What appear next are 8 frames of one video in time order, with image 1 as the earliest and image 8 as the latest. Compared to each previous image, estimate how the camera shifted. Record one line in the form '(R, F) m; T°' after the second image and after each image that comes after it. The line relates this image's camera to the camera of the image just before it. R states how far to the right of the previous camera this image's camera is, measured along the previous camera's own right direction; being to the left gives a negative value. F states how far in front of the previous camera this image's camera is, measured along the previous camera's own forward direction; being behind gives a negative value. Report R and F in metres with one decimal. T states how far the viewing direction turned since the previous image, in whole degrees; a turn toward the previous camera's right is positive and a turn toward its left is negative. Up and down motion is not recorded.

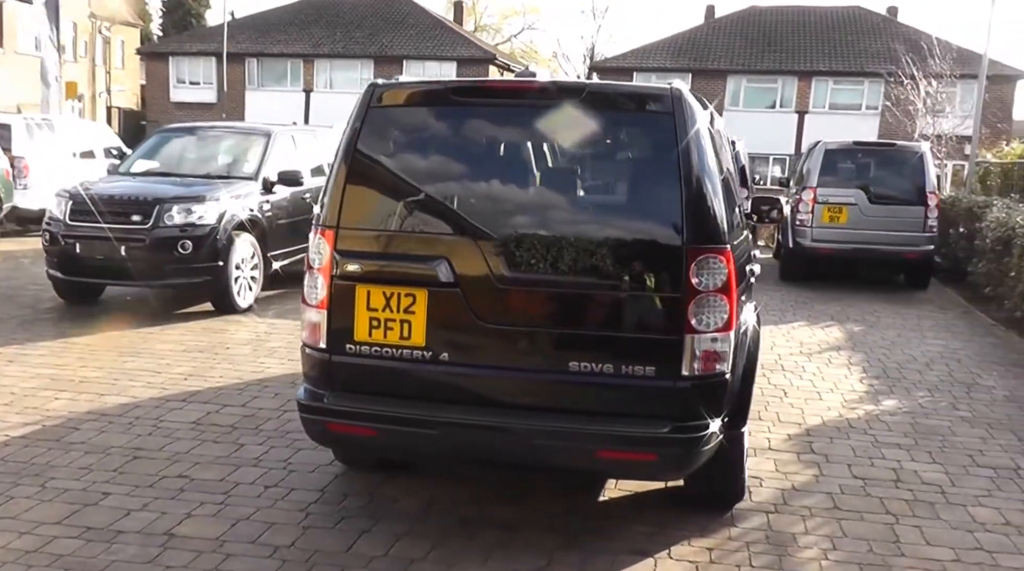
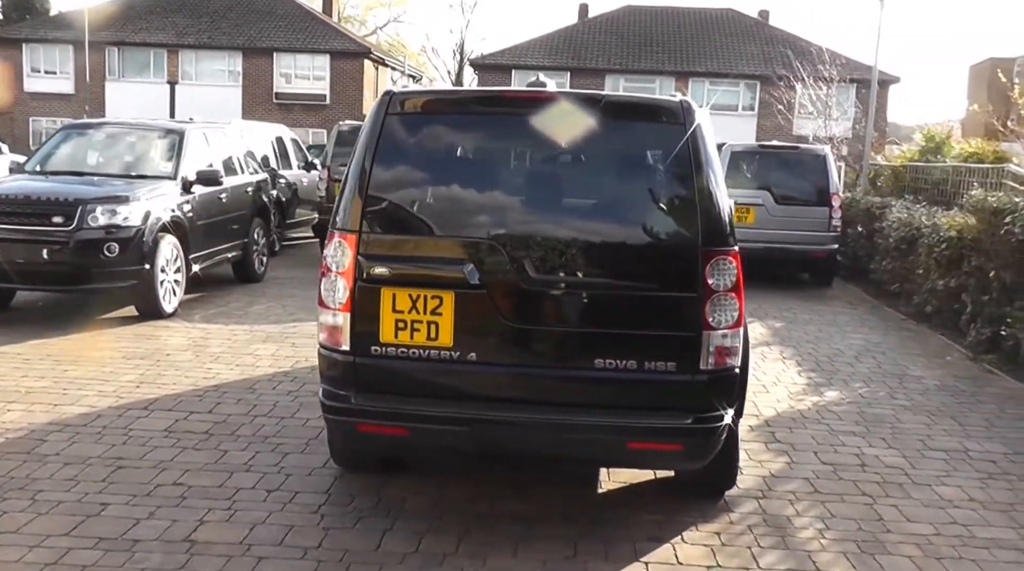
(-0.6, -0.1) m; +7°
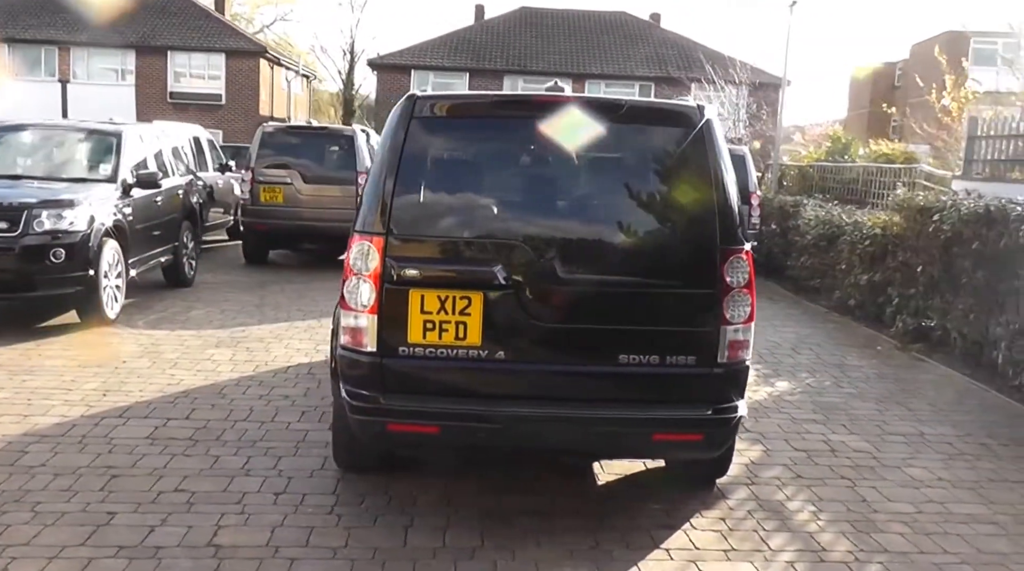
(-0.5, -0.1) m; +6°
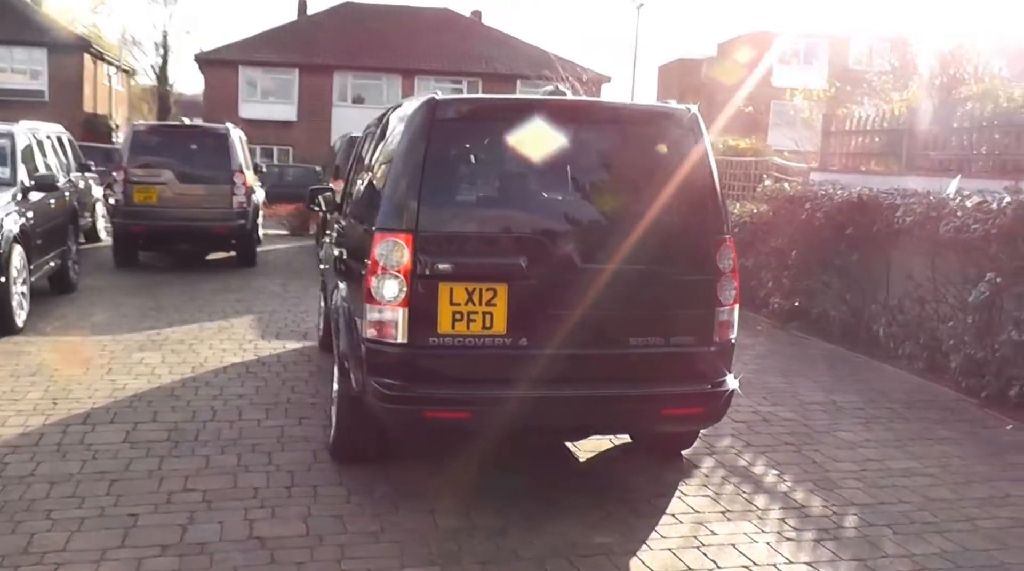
(-0.9, -0.3) m; +10°
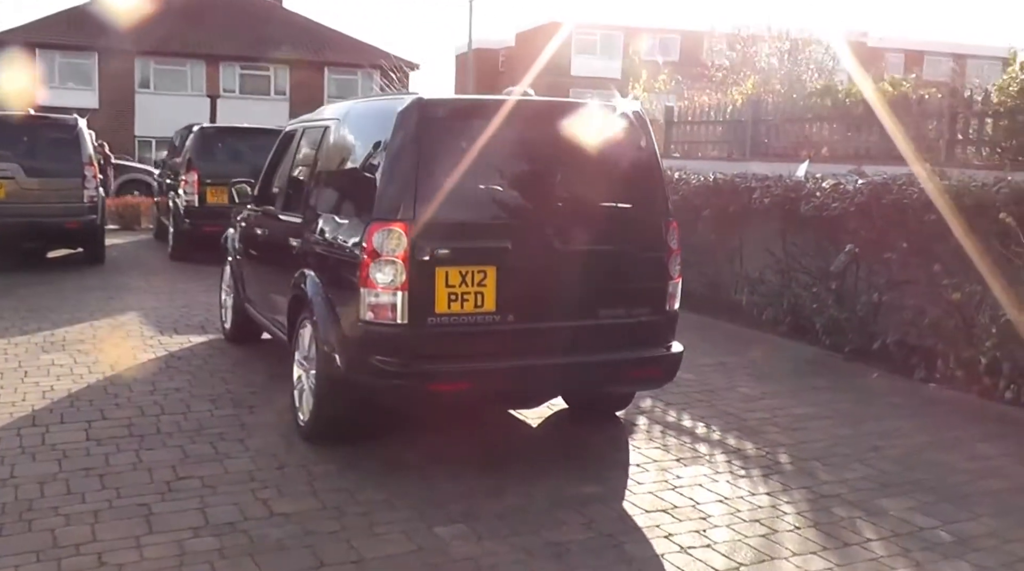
(-0.9, -0.4) m; +11°
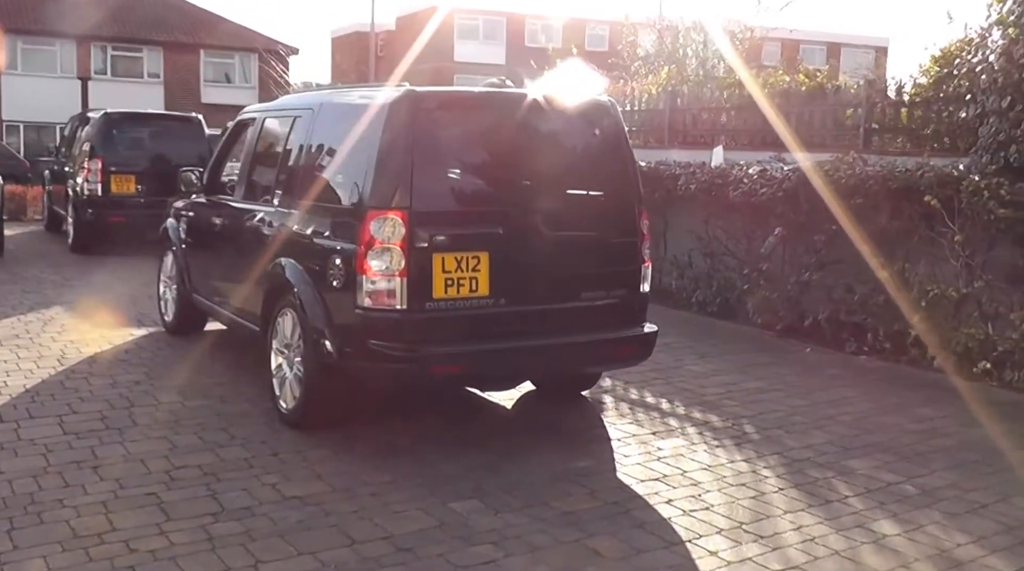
(-0.6, -0.2) m; +7°
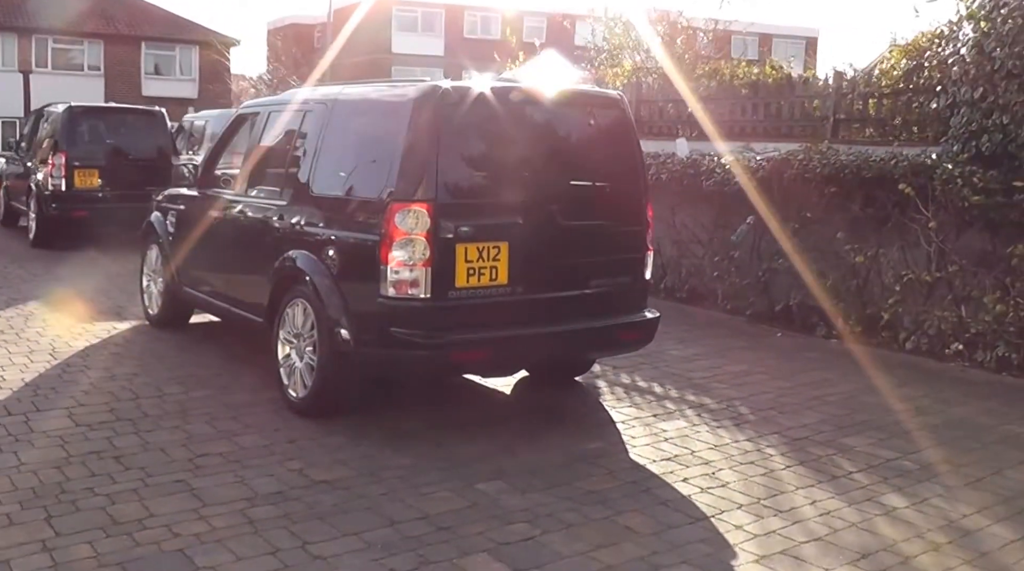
(-0.4, -0.2) m; +3°
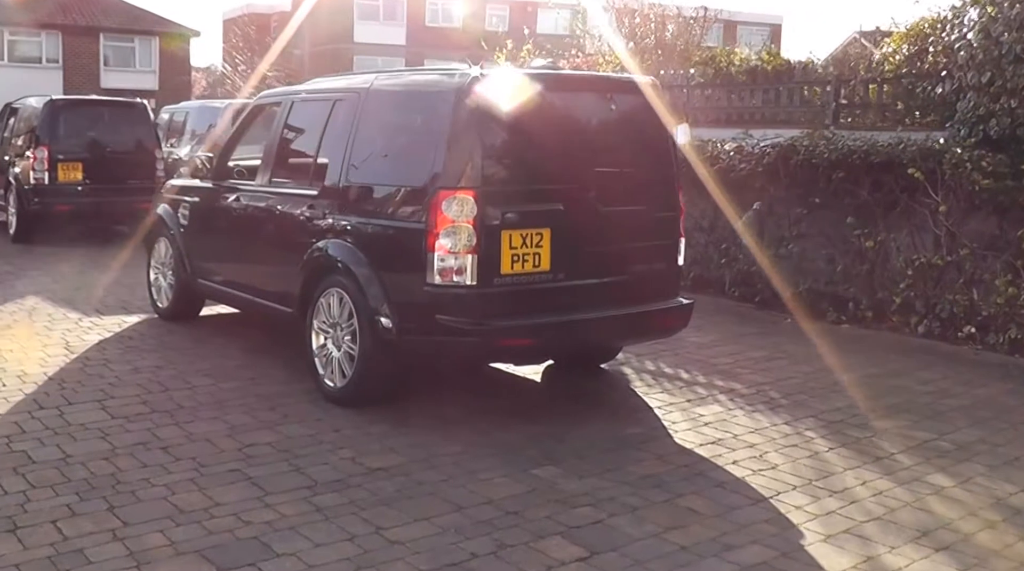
(-0.5, 0.0) m; +2°
